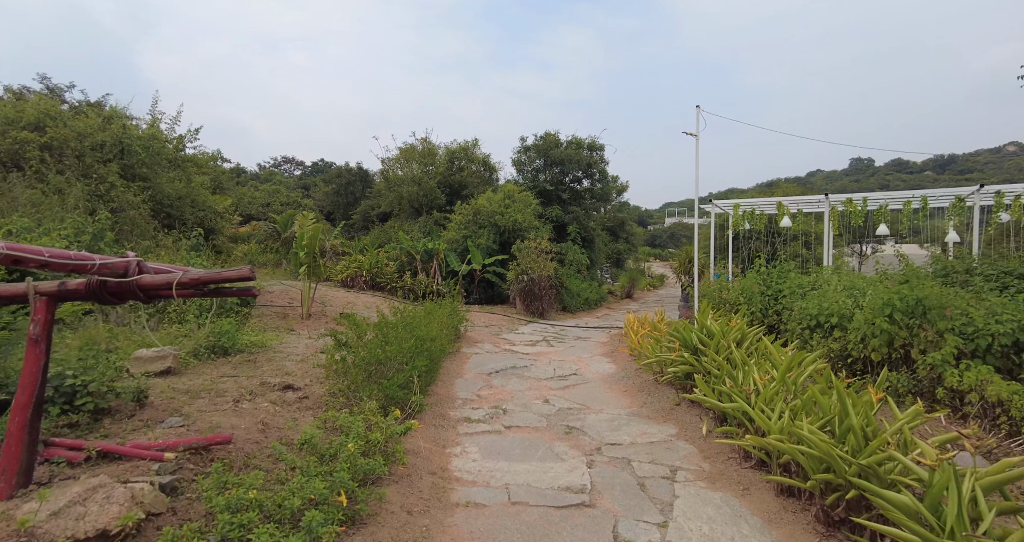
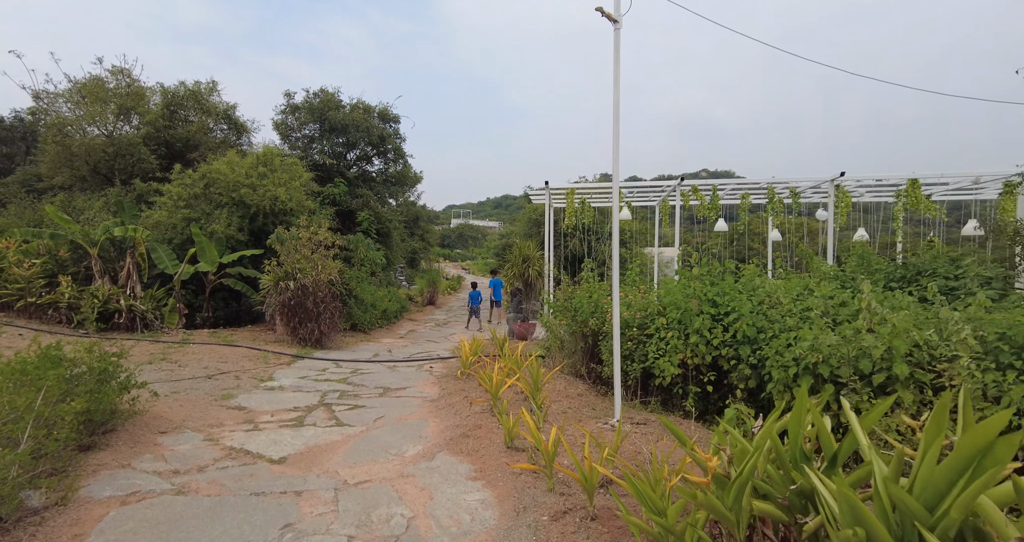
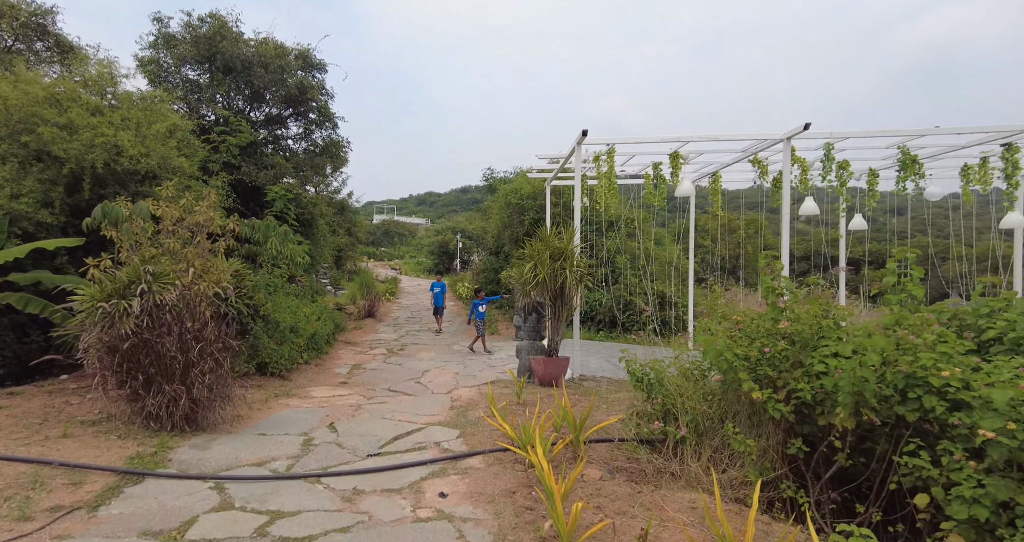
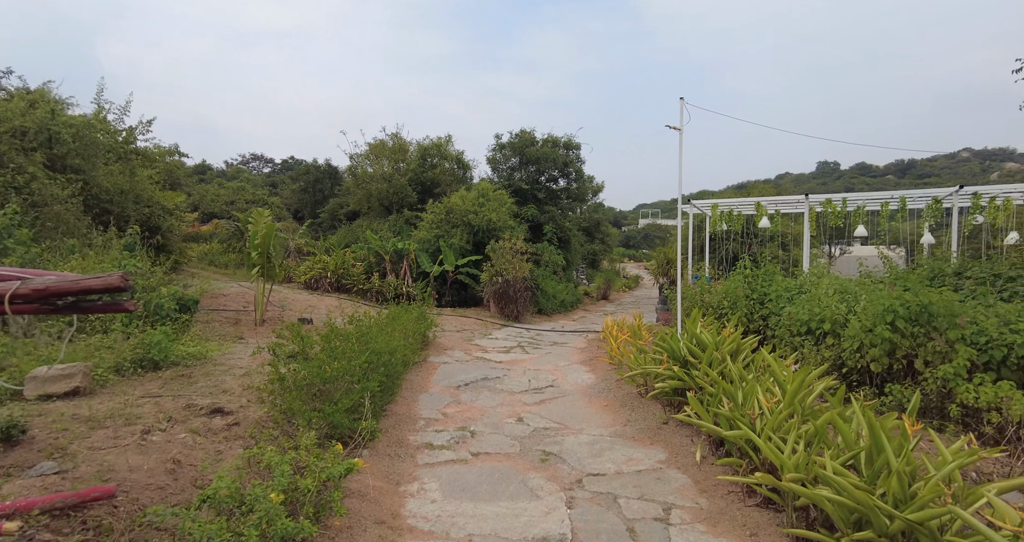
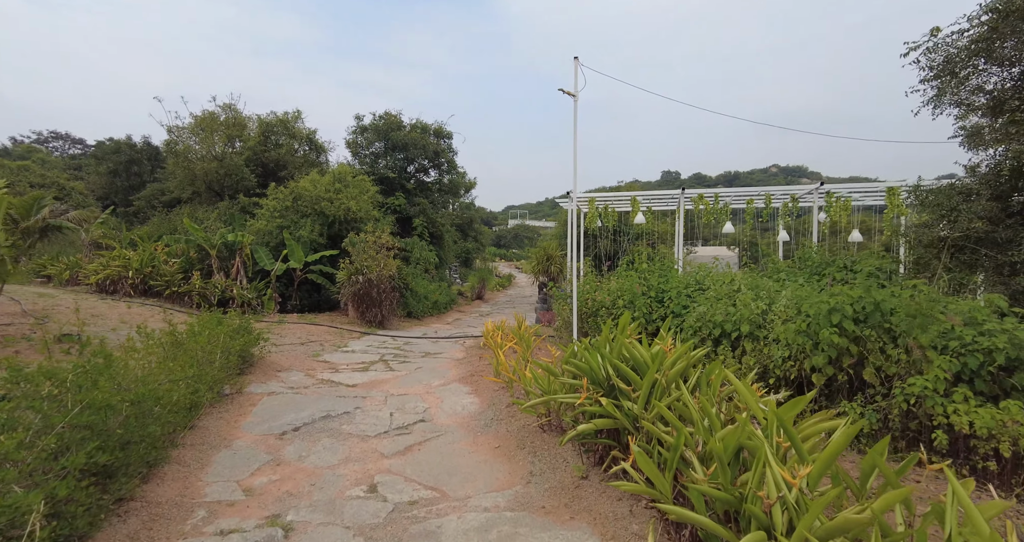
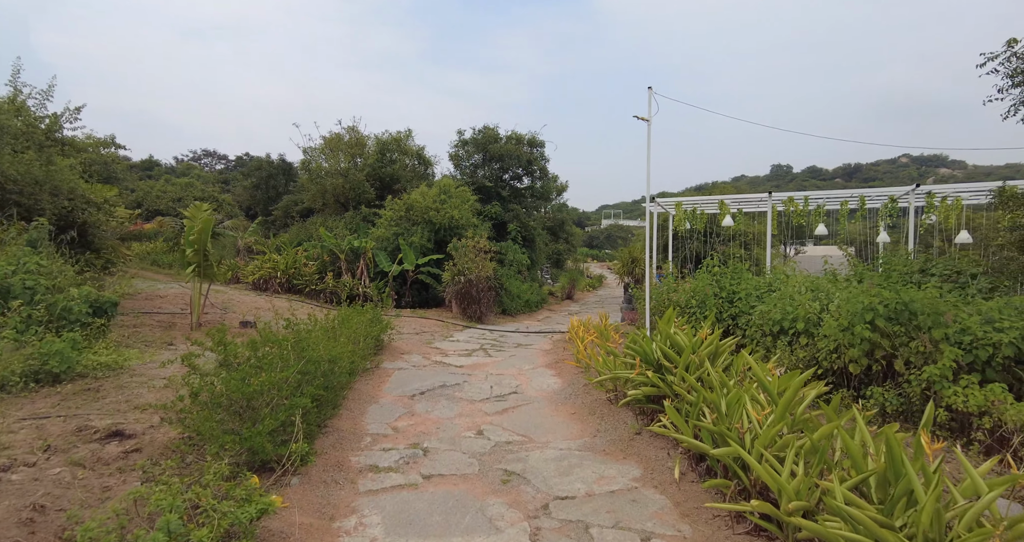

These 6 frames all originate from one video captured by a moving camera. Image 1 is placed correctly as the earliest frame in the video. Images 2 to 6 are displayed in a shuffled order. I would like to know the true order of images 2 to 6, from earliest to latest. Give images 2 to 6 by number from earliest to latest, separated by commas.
4, 6, 5, 2, 3
